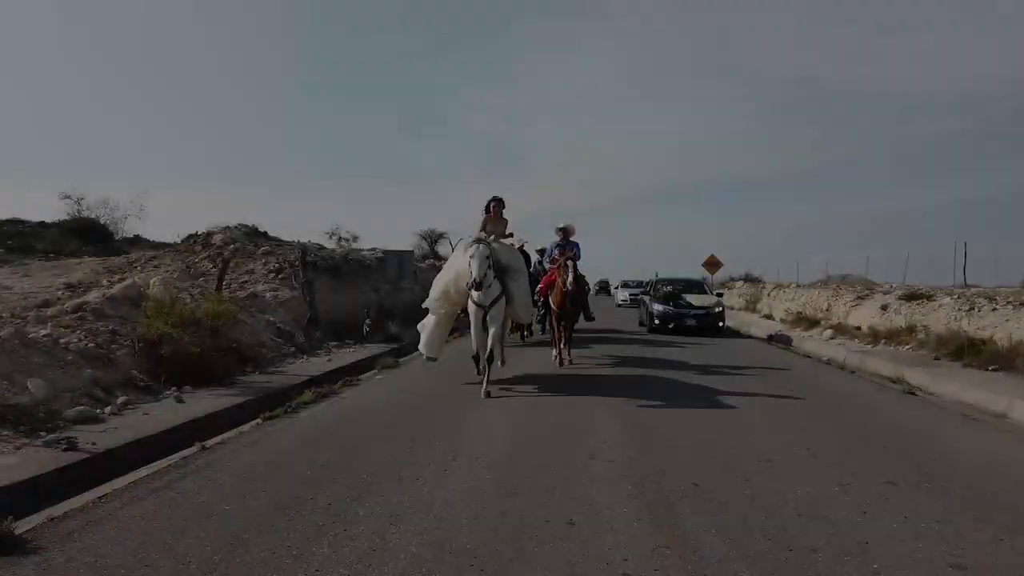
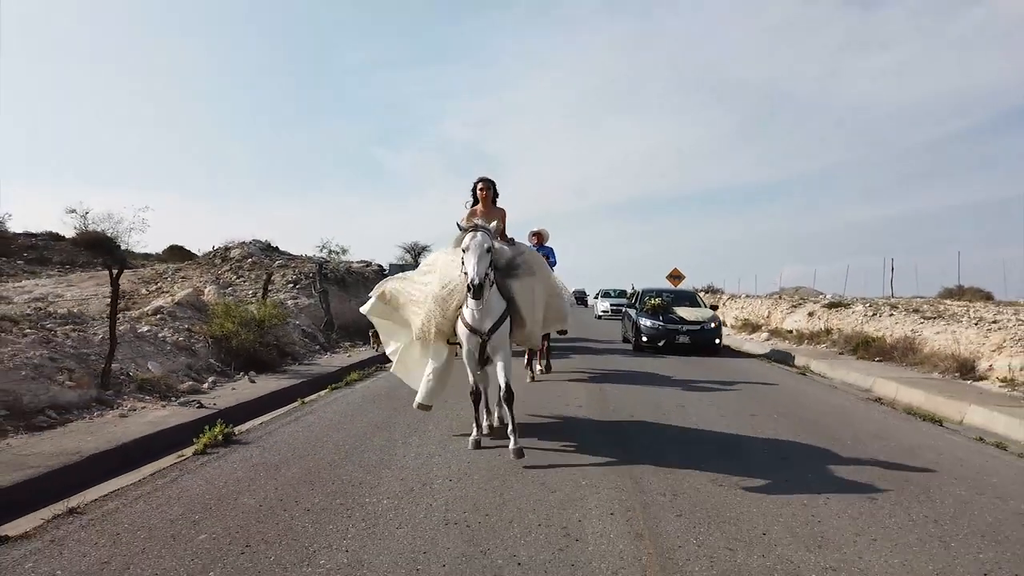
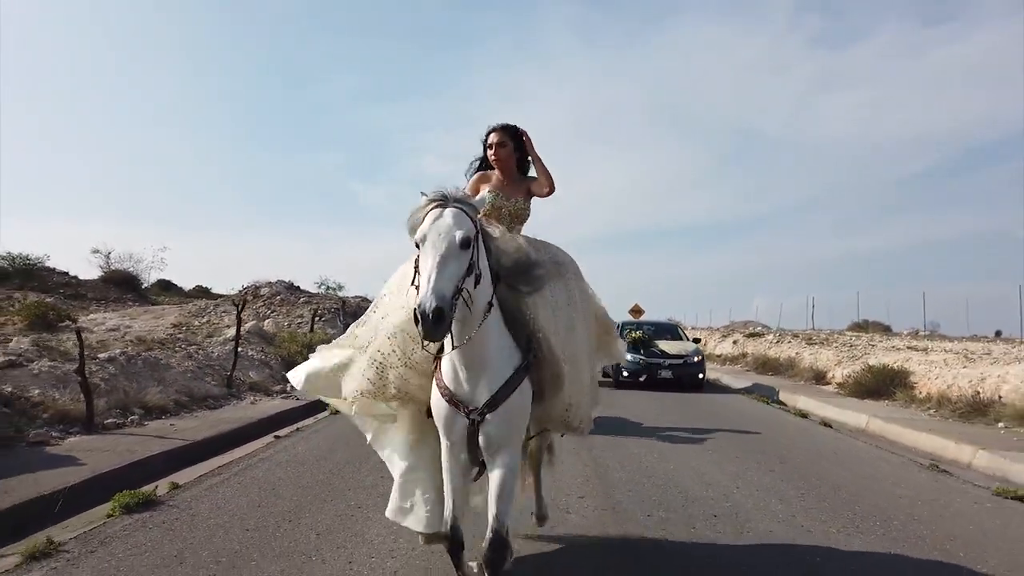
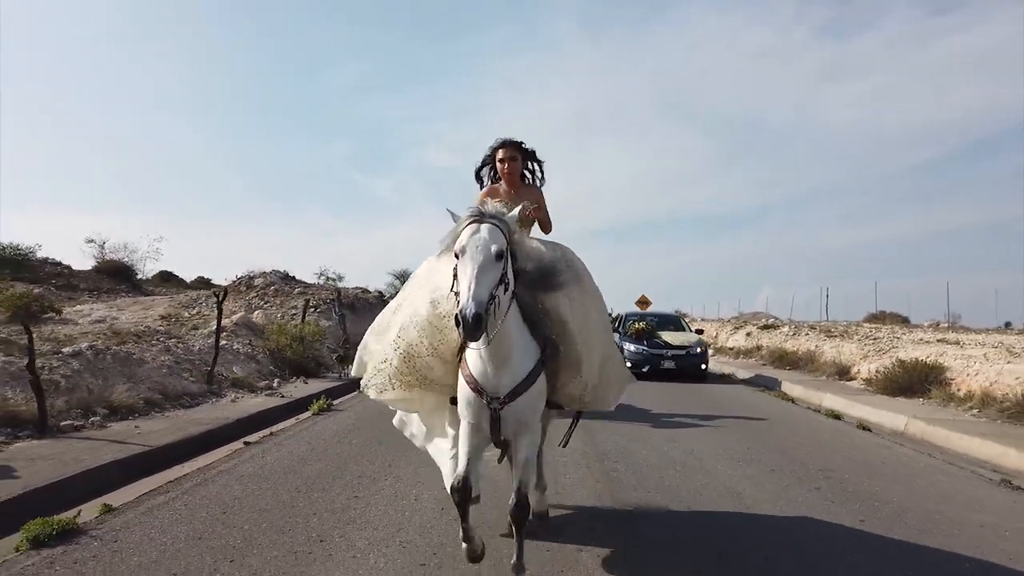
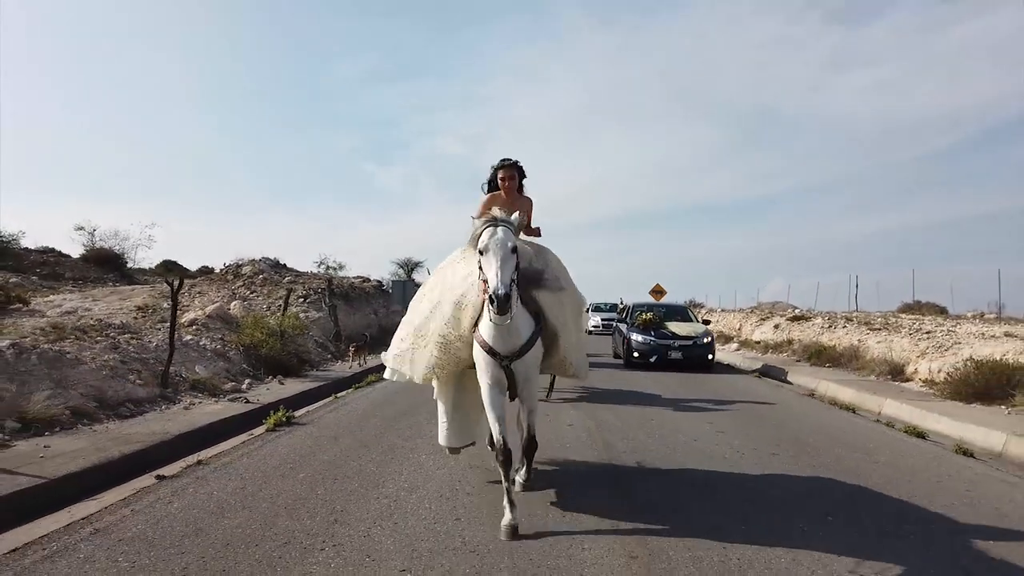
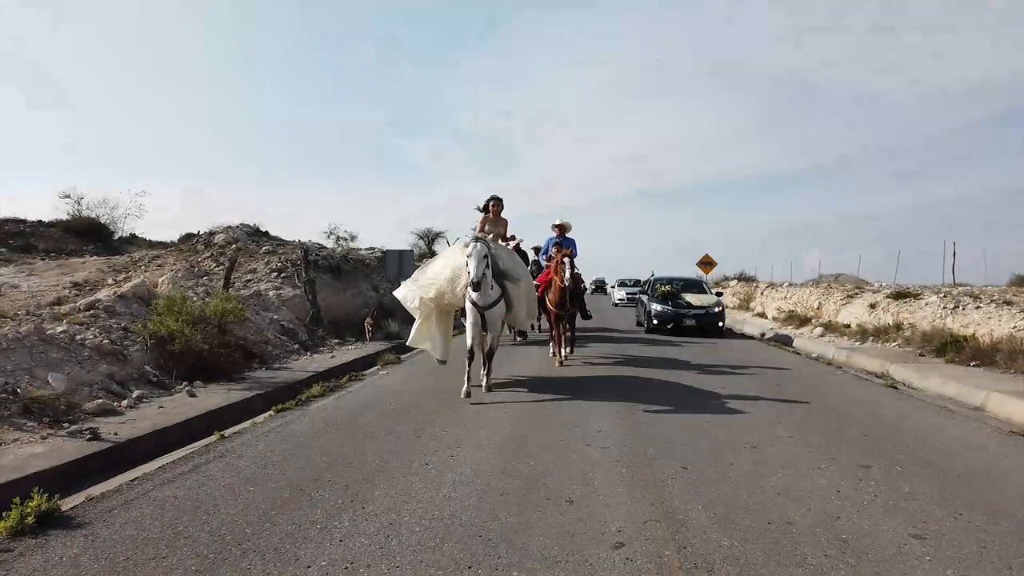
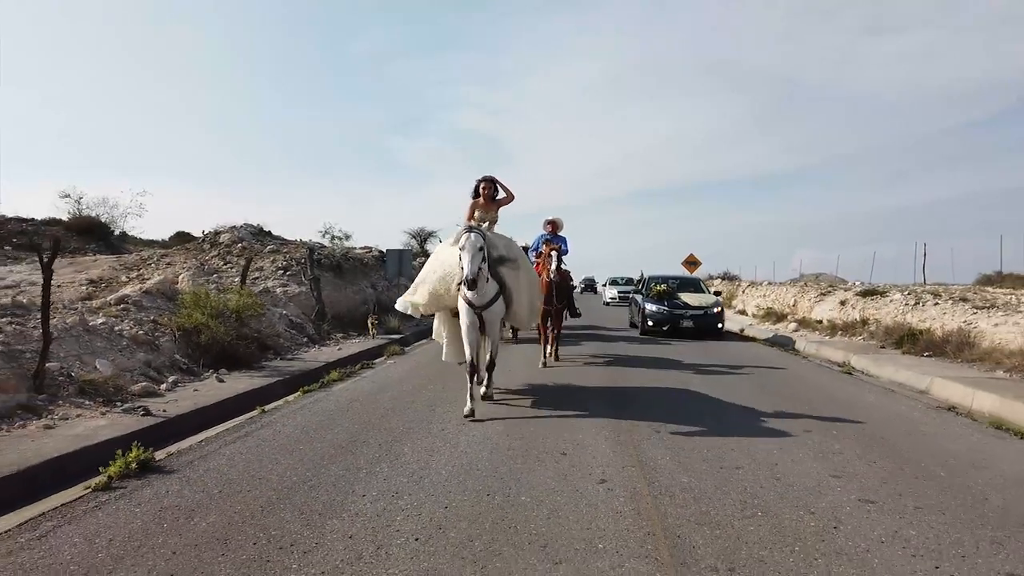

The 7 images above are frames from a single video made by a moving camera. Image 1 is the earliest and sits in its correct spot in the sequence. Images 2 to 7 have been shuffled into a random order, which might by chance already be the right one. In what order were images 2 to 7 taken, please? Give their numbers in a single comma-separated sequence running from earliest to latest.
6, 7, 2, 5, 4, 3
